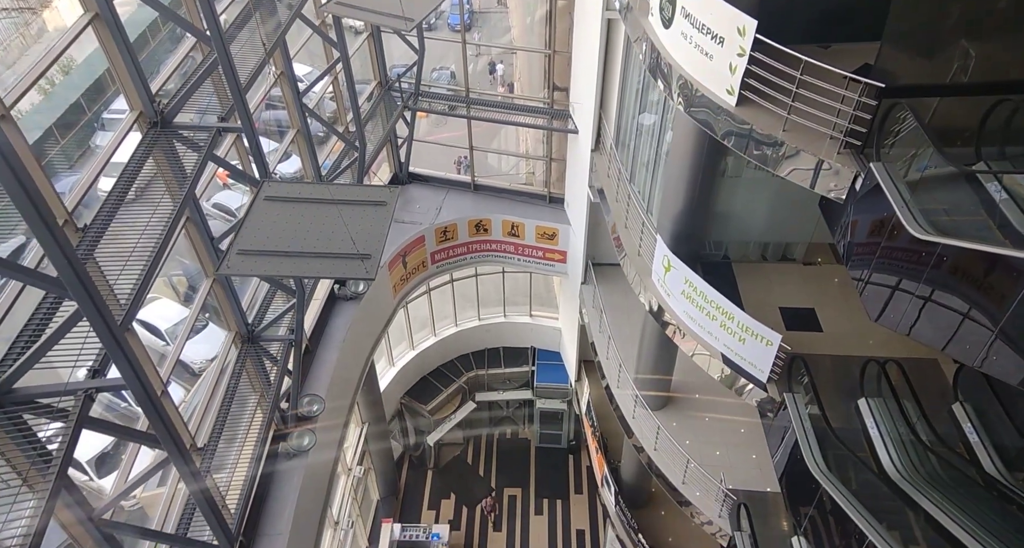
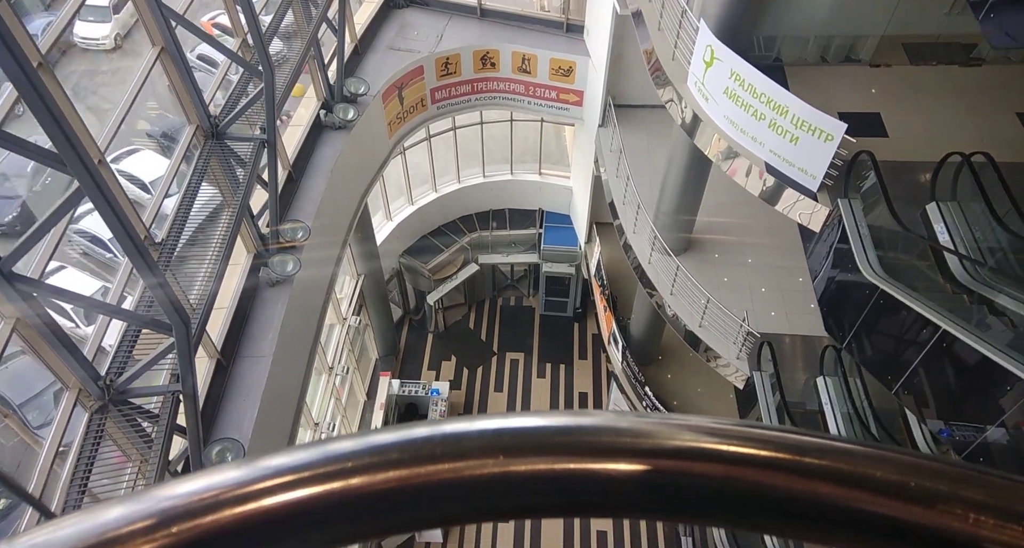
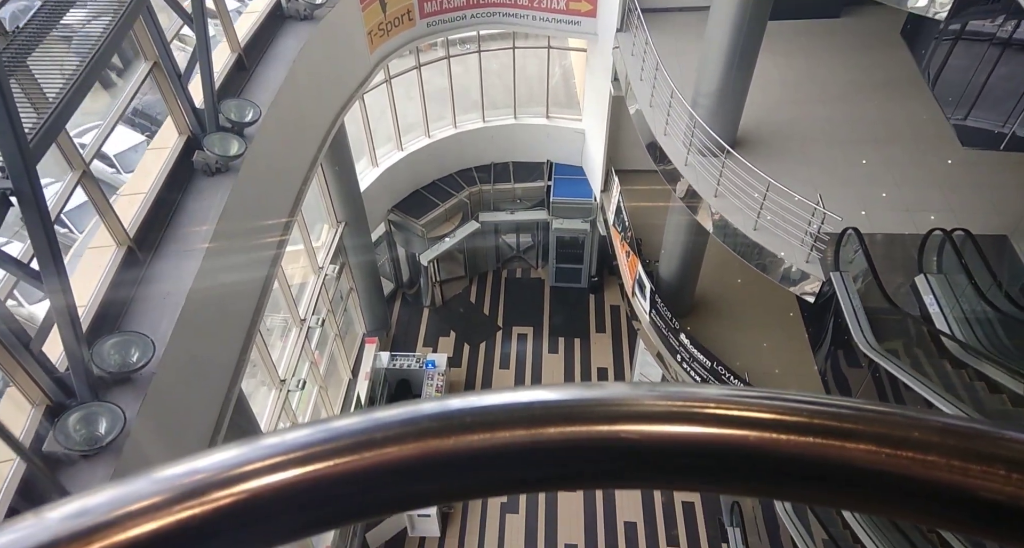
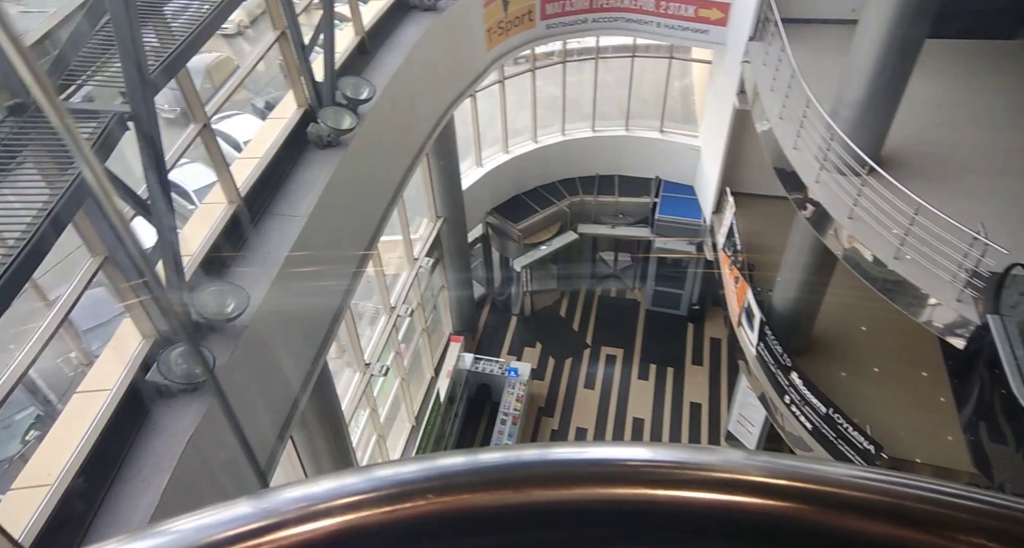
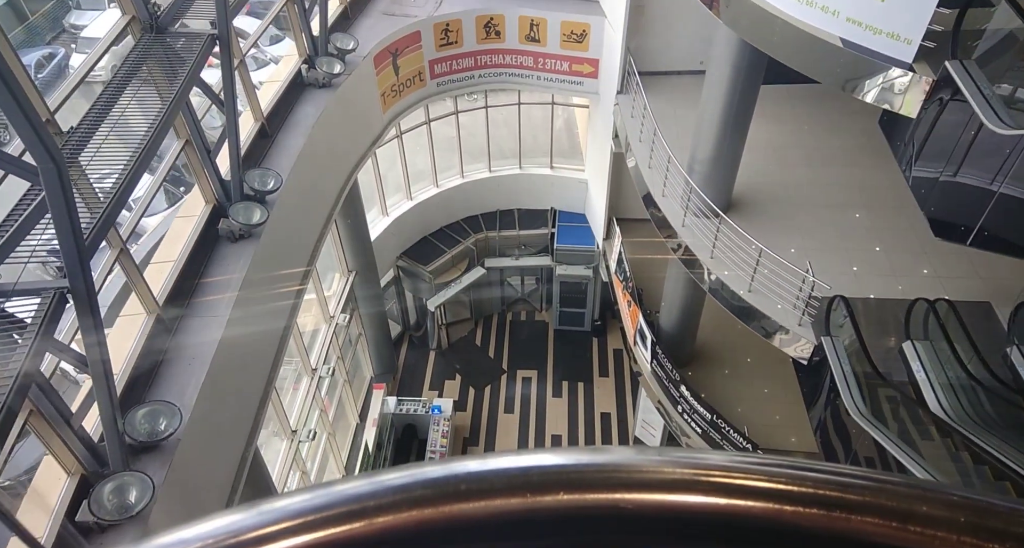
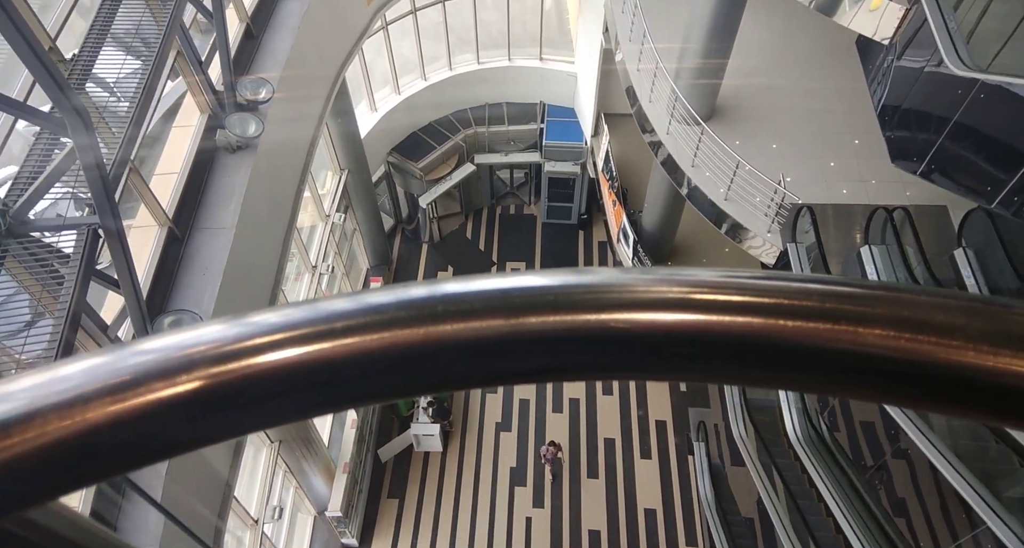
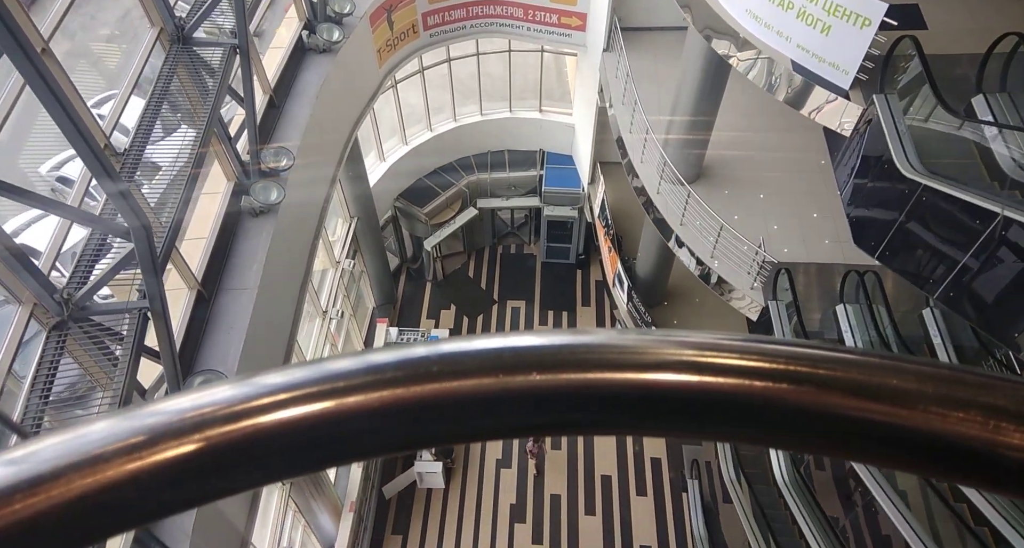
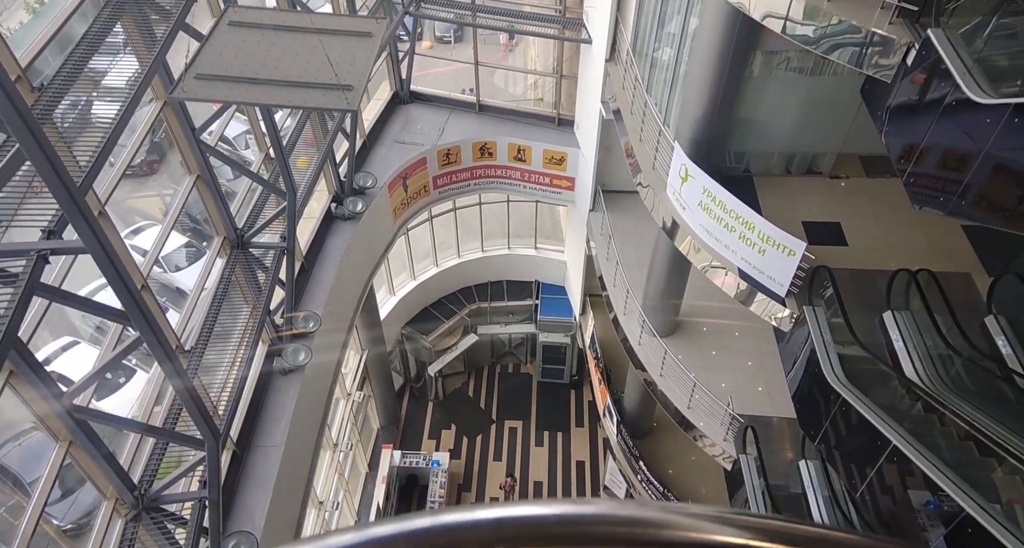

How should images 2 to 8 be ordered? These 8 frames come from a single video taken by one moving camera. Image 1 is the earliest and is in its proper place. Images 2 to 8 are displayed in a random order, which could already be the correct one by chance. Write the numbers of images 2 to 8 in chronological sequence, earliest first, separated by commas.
8, 2, 7, 6, 5, 3, 4
